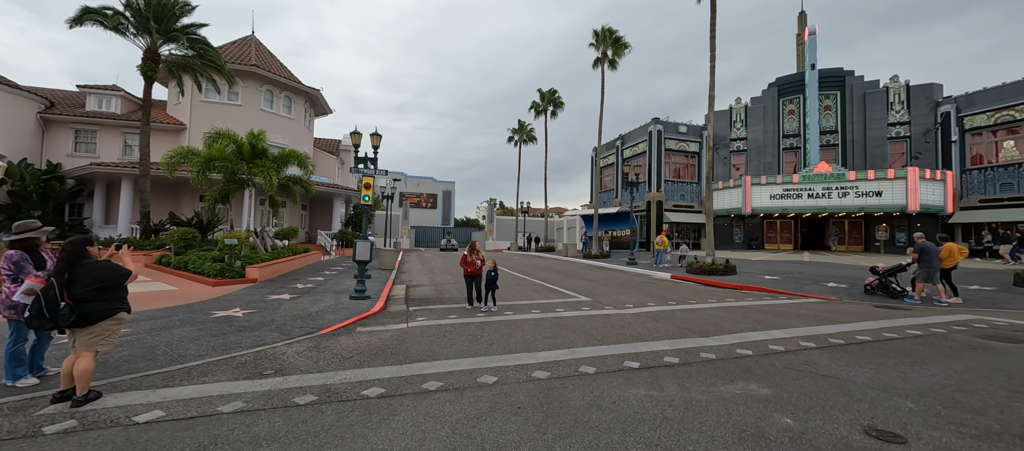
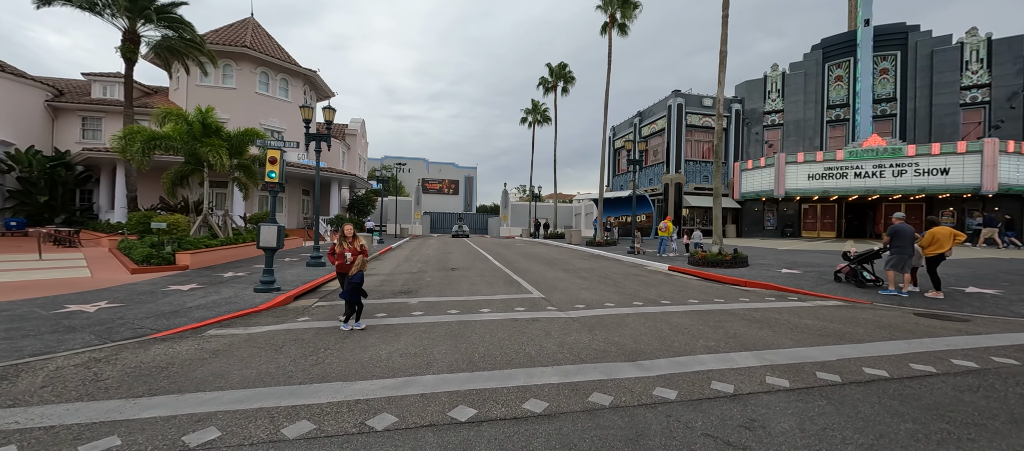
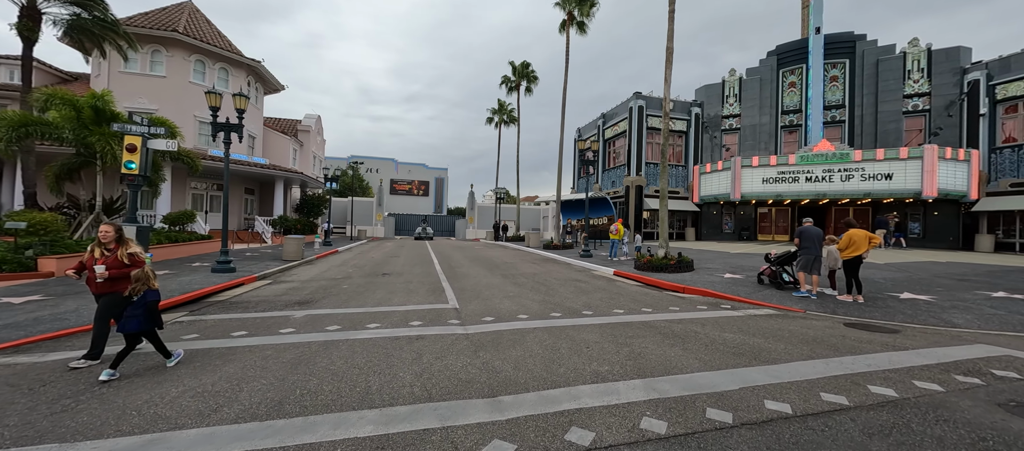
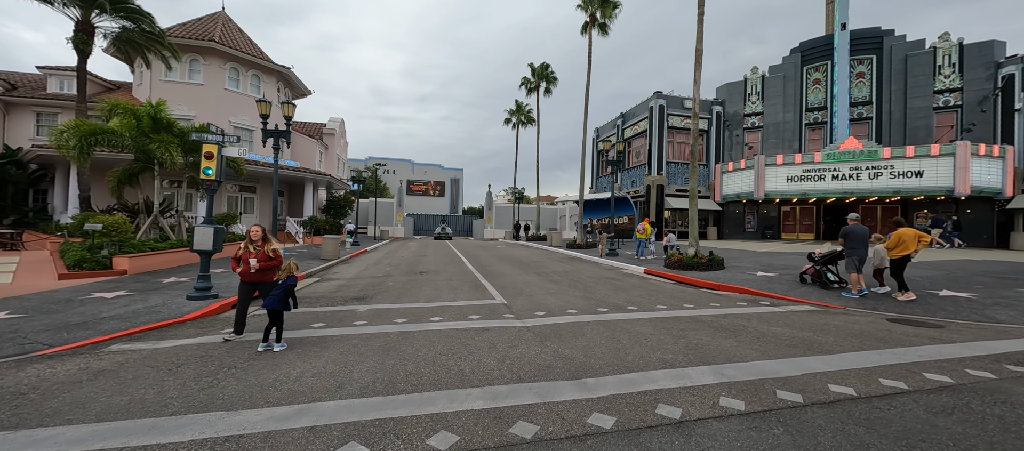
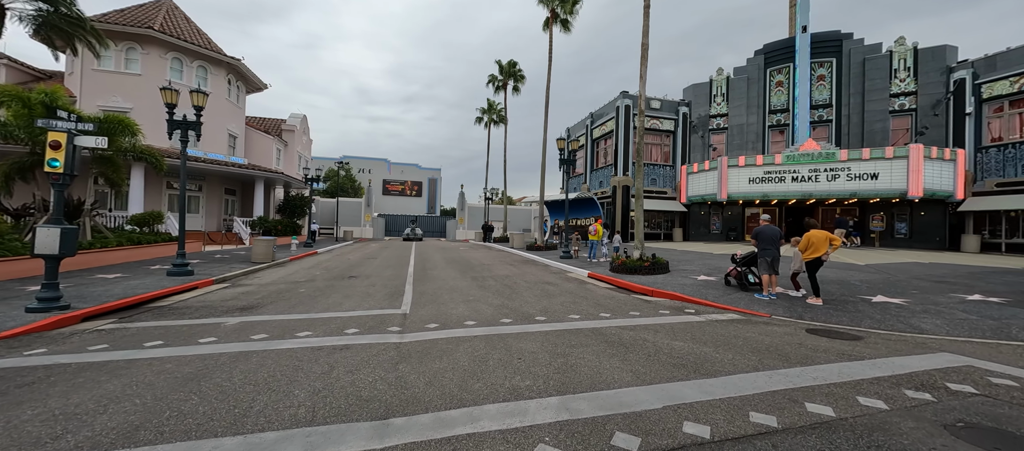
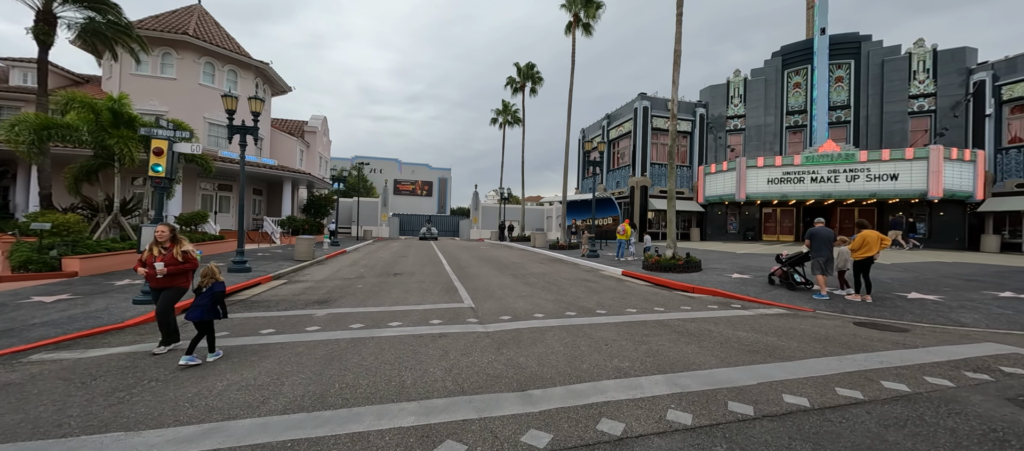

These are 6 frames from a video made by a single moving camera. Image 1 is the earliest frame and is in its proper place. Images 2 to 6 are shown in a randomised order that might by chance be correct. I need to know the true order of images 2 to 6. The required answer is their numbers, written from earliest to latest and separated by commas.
2, 4, 6, 3, 5
